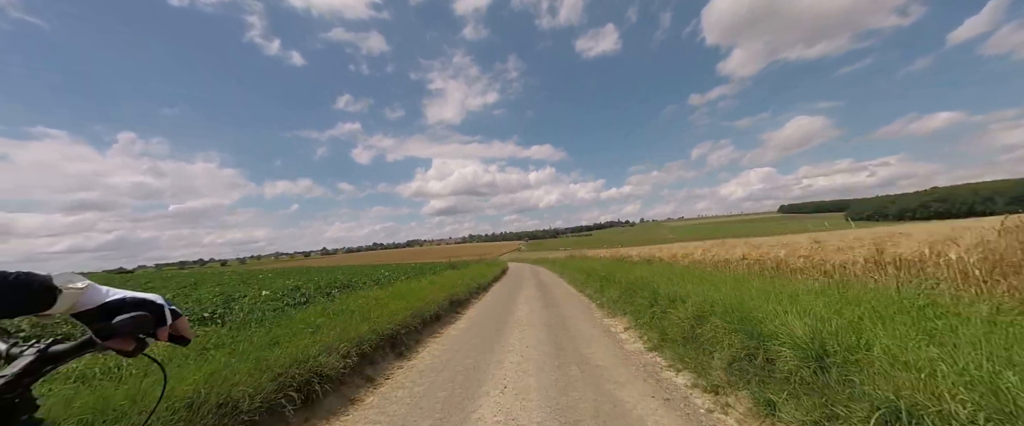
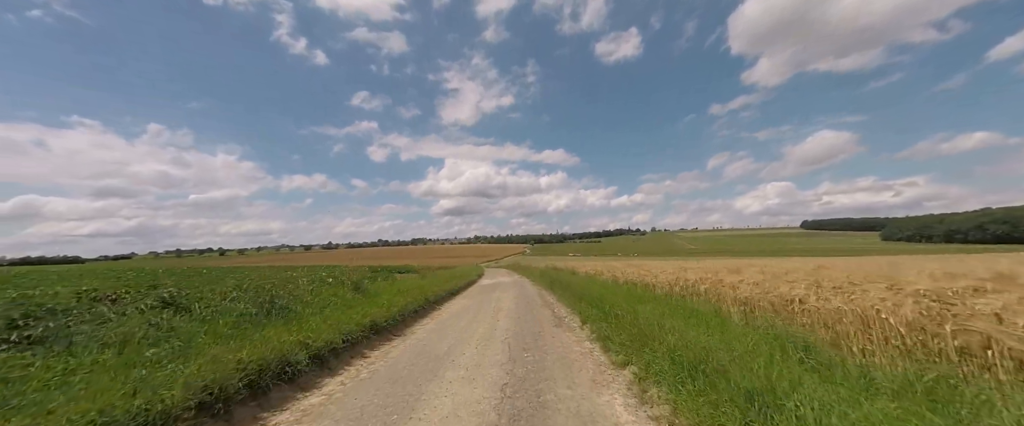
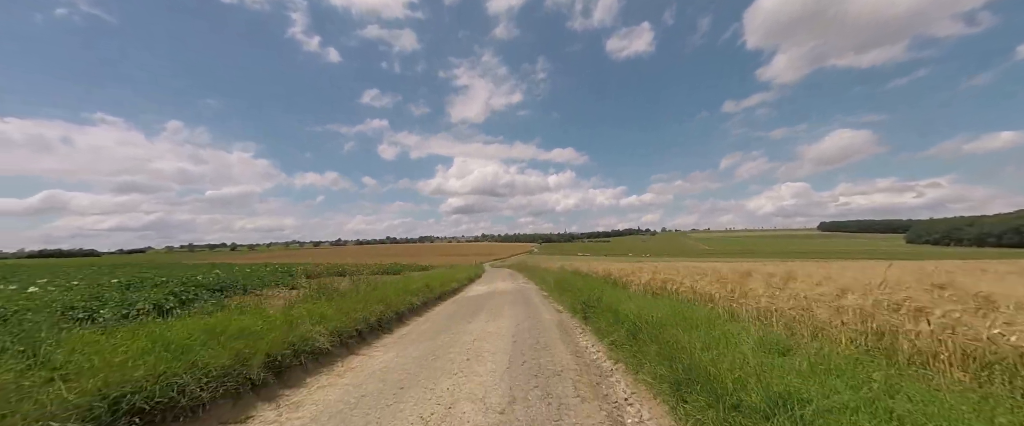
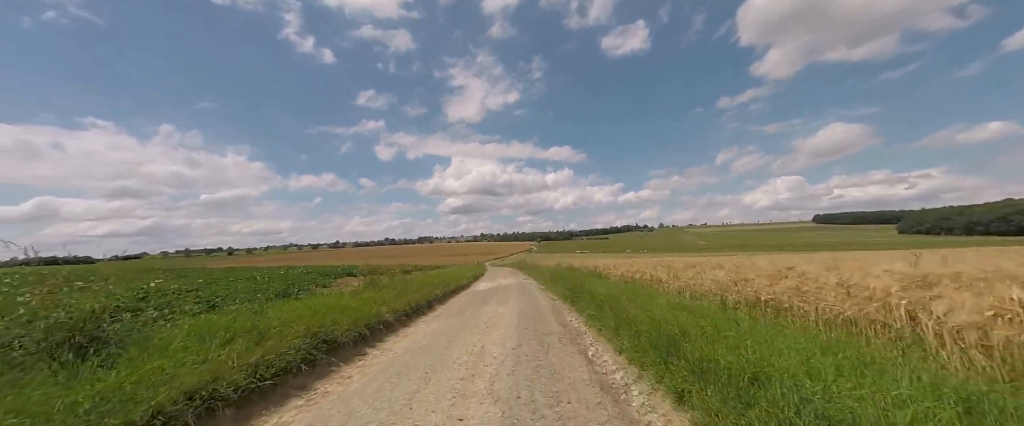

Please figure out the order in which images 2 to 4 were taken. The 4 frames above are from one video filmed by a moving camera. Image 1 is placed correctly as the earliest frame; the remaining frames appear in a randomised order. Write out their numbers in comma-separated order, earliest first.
2, 4, 3
